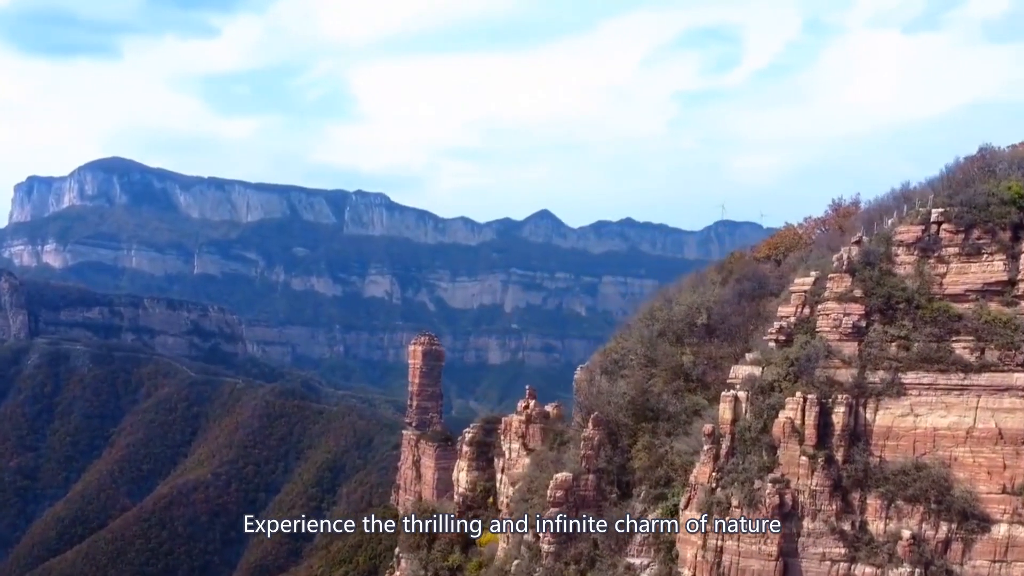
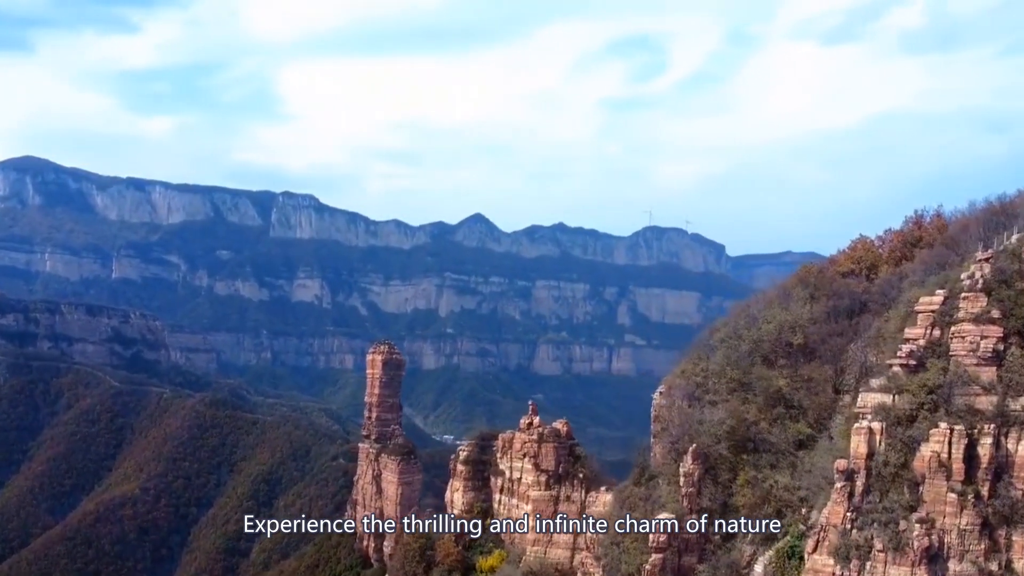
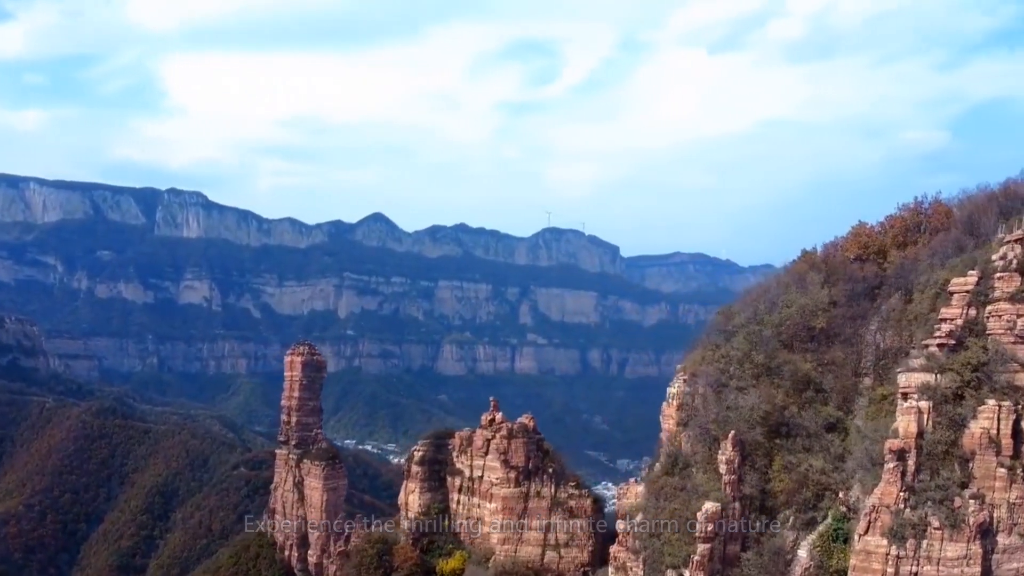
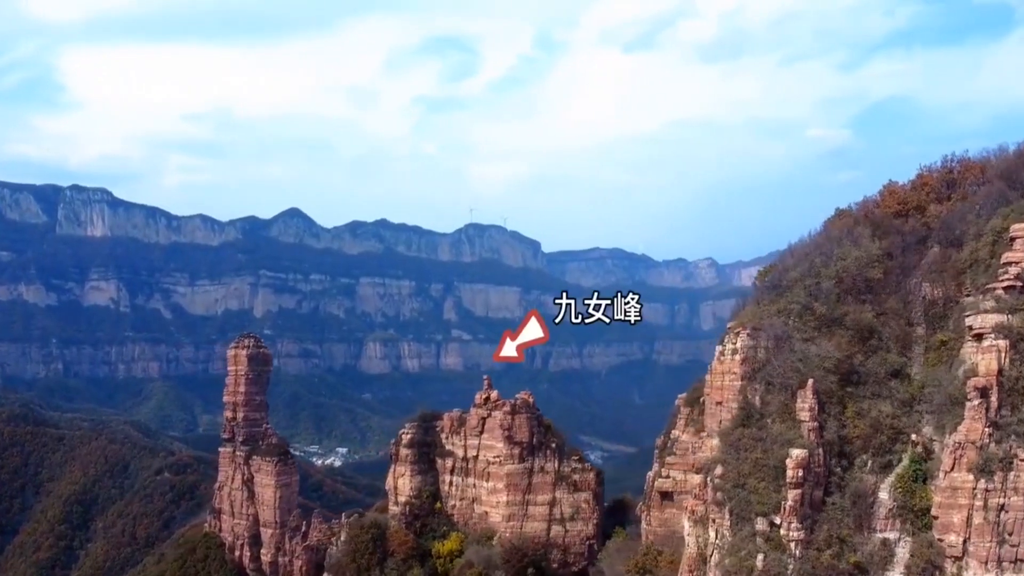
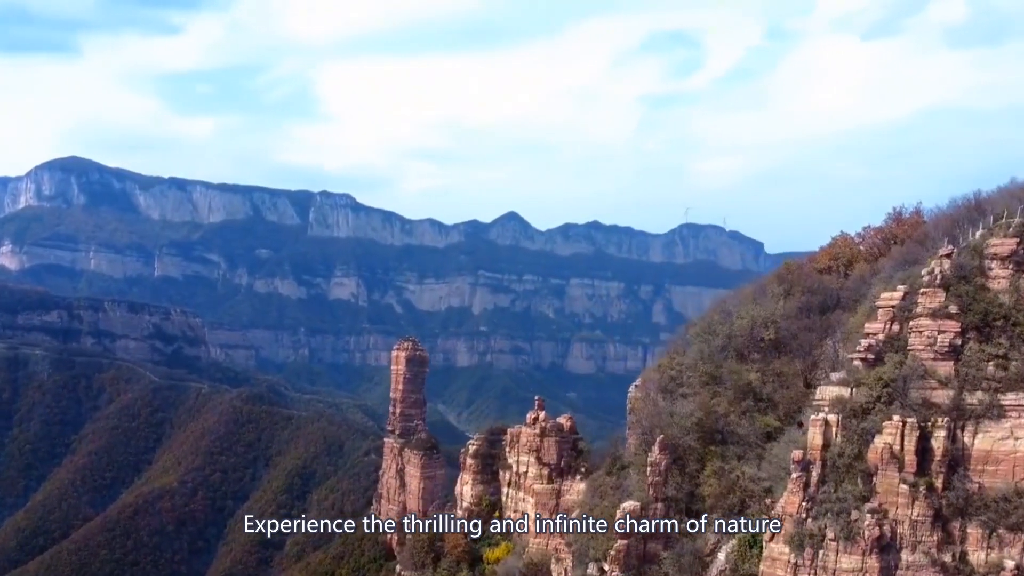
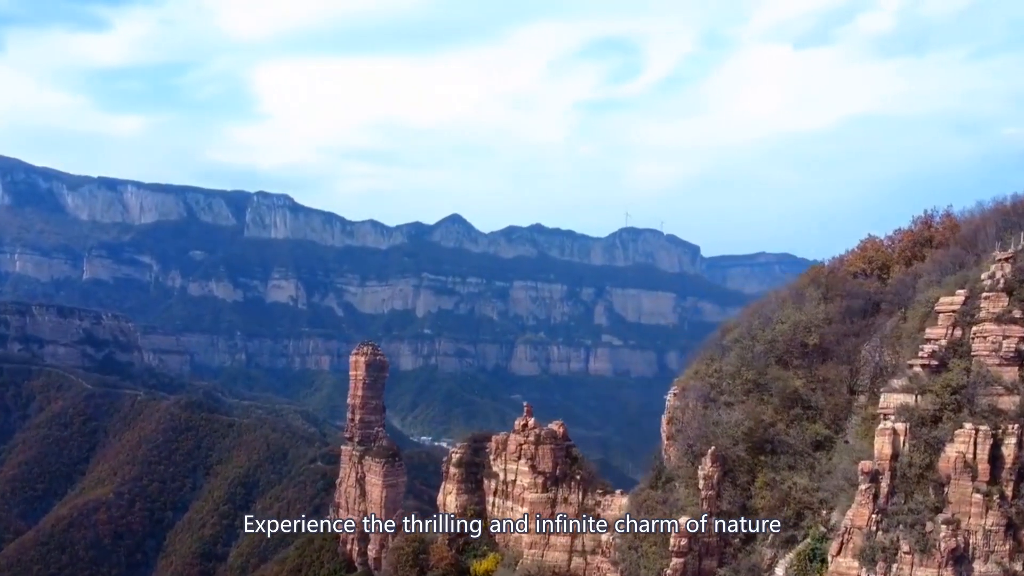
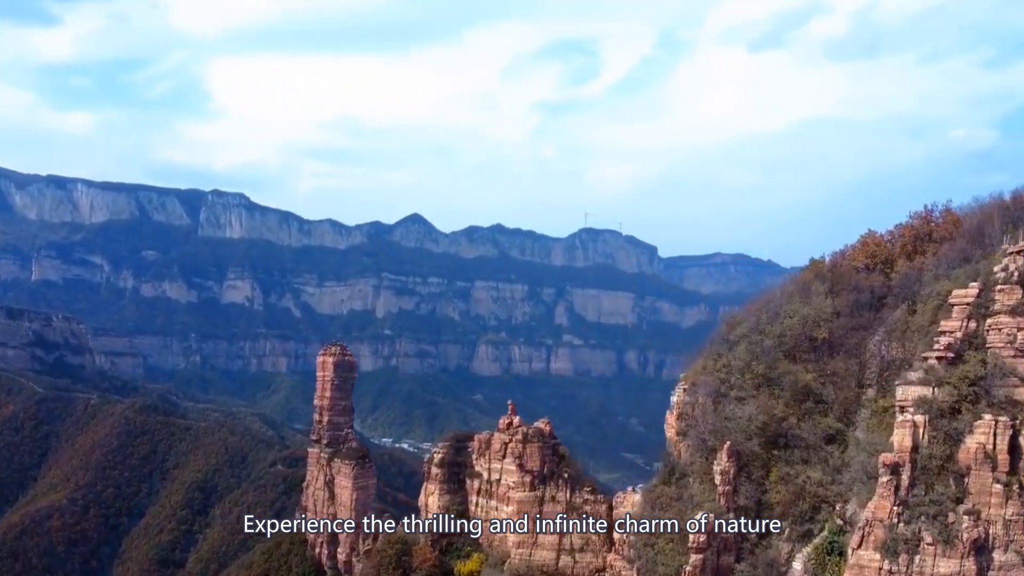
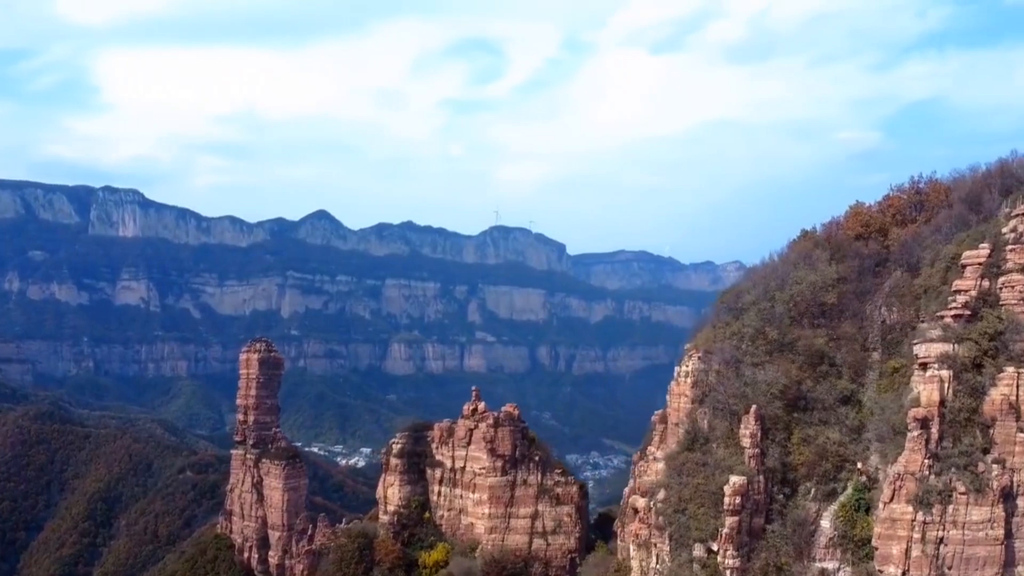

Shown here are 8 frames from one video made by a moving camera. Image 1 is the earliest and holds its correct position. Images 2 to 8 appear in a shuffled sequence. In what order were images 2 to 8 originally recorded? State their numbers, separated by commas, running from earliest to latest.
5, 2, 6, 7, 3, 8, 4
